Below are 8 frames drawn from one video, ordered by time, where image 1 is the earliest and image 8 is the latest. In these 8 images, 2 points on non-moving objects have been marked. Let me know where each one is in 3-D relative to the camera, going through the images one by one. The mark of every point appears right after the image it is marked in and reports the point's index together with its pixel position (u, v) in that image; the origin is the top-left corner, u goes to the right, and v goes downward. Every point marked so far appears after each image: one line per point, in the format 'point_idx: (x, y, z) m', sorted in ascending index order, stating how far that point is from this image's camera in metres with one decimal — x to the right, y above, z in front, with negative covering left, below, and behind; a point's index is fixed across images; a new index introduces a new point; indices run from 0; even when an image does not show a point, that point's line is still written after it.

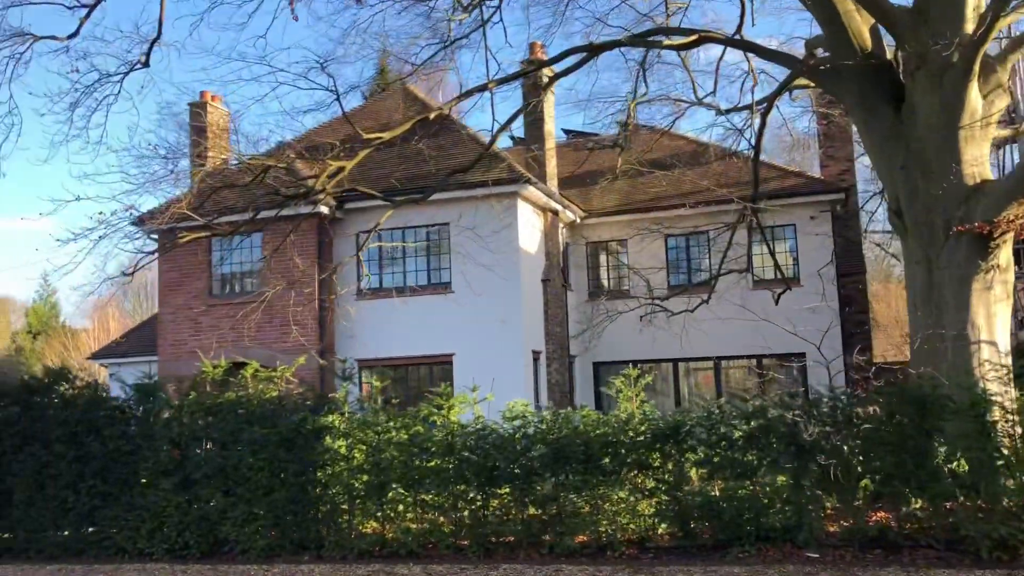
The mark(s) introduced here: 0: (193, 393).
0: (-3.5, -1.2, +10.3) m
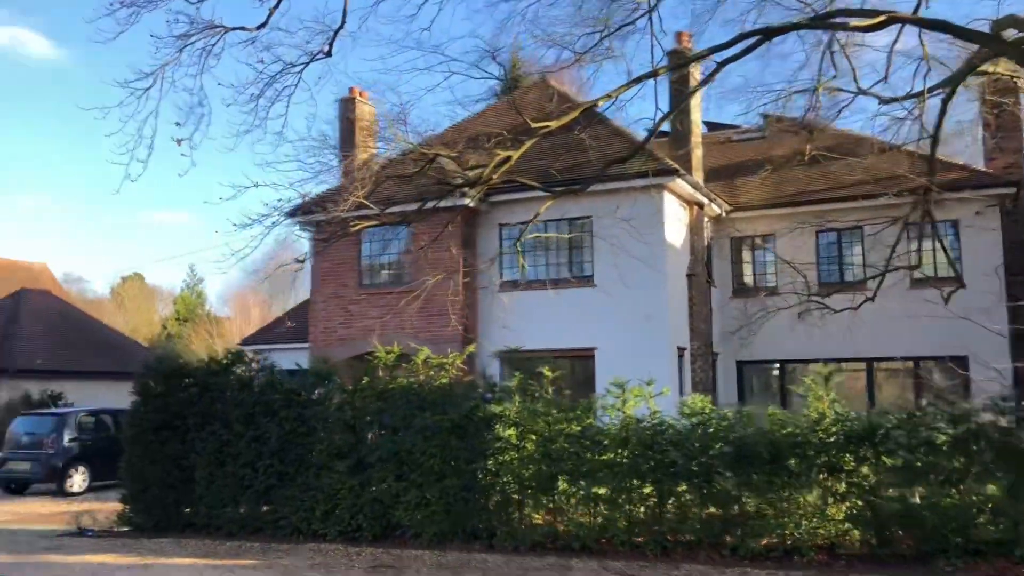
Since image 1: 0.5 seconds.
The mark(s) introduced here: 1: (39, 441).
0: (-1.6, -1.0, +10.4) m
1: (-8.7, -2.8, +17.1) m
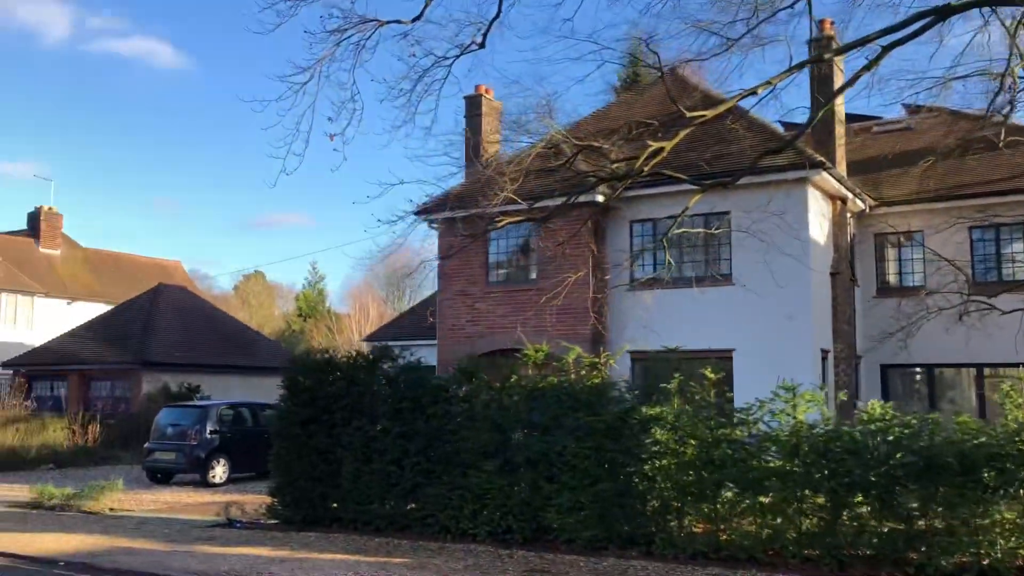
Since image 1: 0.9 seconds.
0: (0.0, -1.0, +10.2) m
1: (-6.2, -2.7, +17.7) m
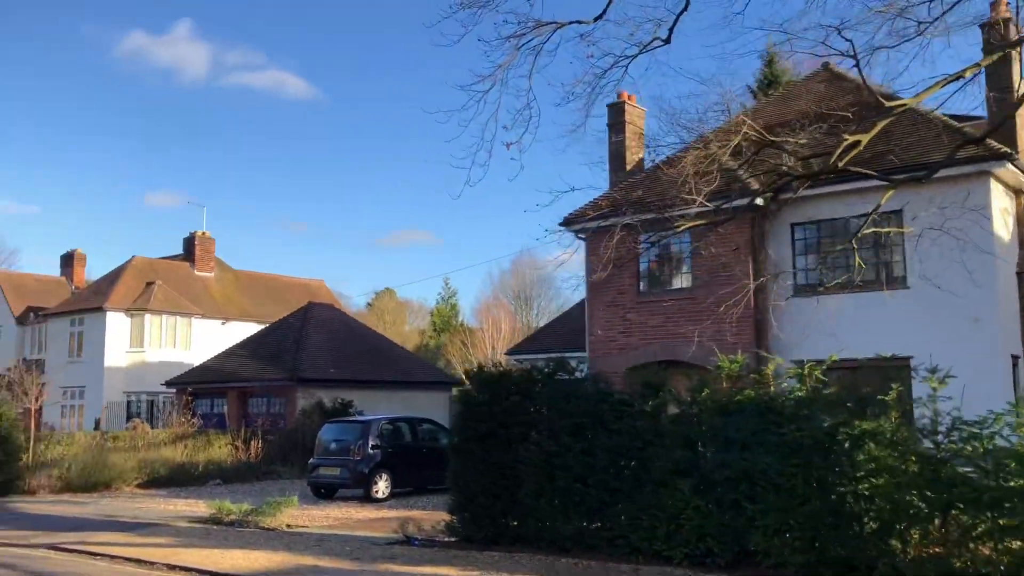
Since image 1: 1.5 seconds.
0: (+2.0, -1.0, +9.7) m
1: (-3.2, -3.1, +17.9) m
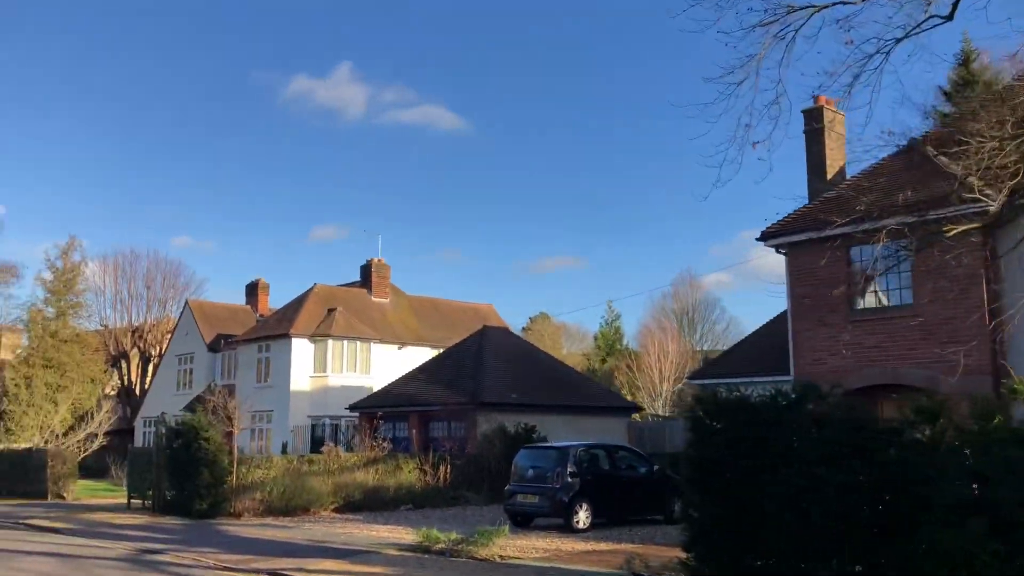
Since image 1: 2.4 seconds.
0: (+4.4, -1.1, +8.4) m
1: (+0.6, -3.5, +17.2) m
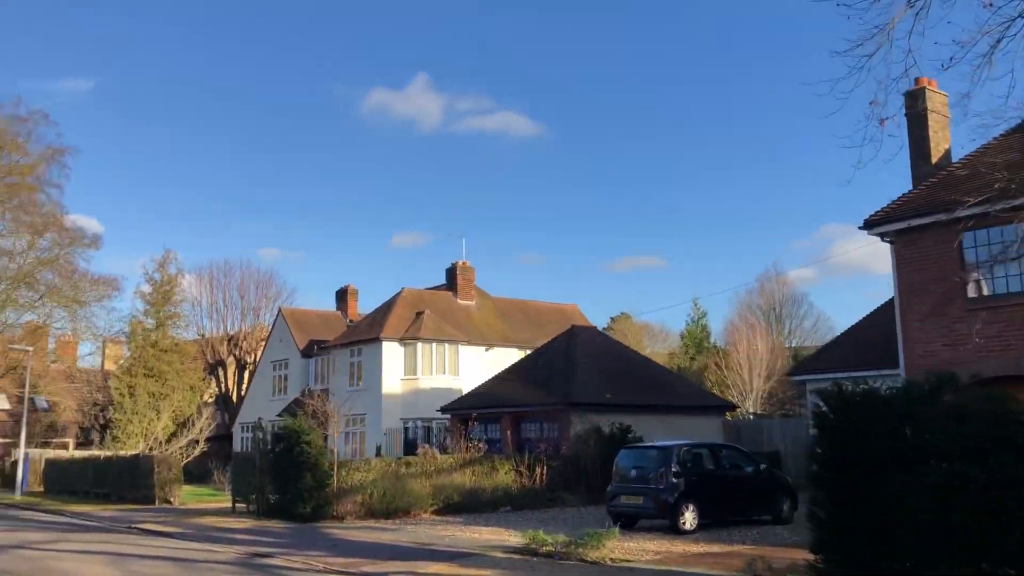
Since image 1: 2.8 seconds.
0: (+5.4, -1.0, +7.7) m
1: (+2.5, -3.4, +16.9) m
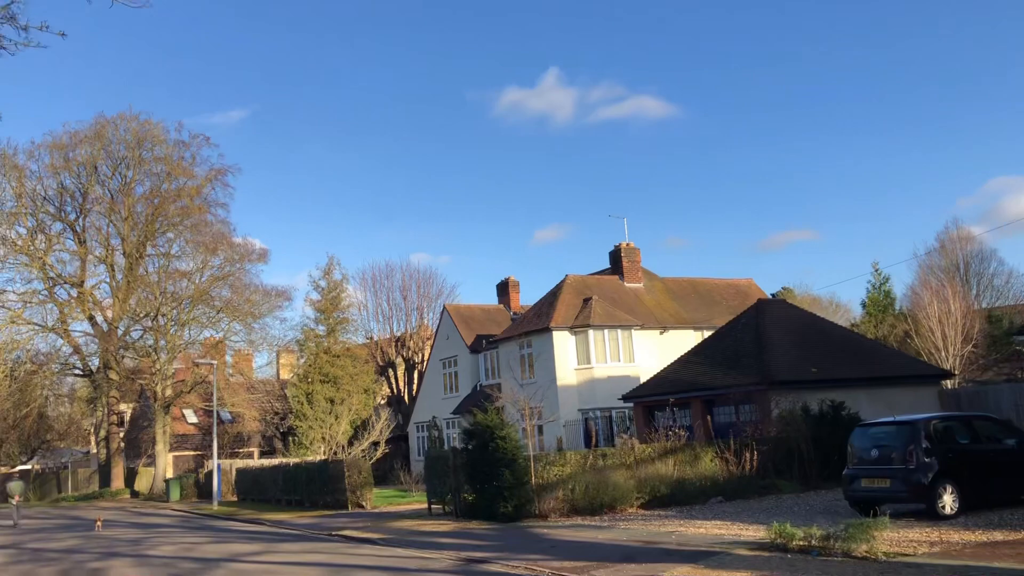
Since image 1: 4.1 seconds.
0: (+7.3, -0.1, +5.3) m
1: (+6.0, -2.7, +14.8) m
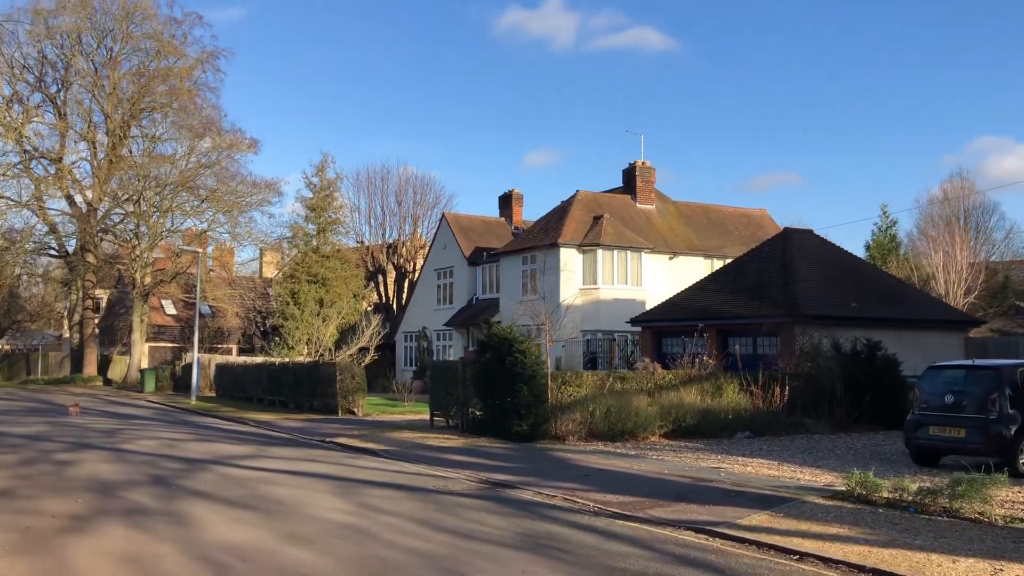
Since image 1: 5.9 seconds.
0: (+8.1, 0.0, +3.6) m
1: (+6.5, -1.6, +13.2) m
